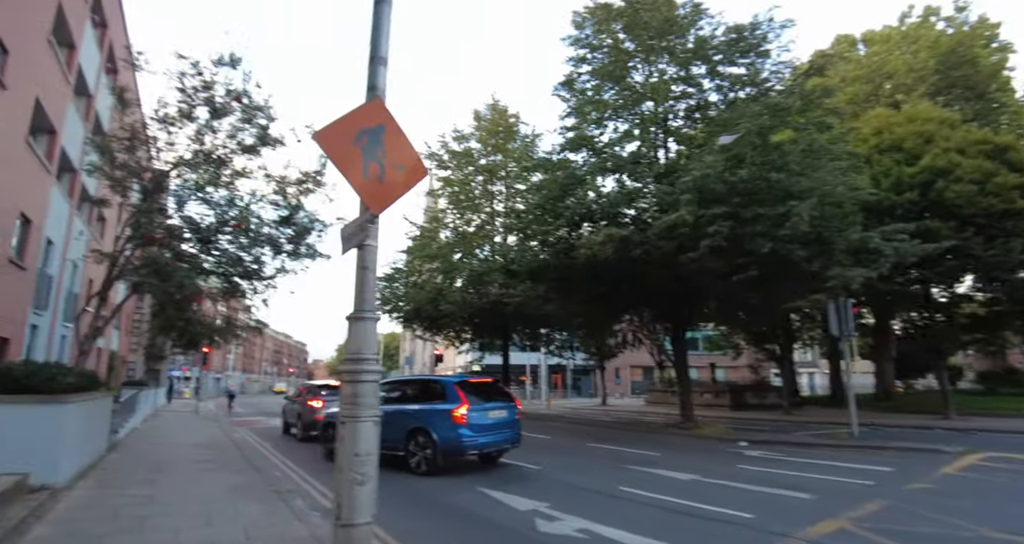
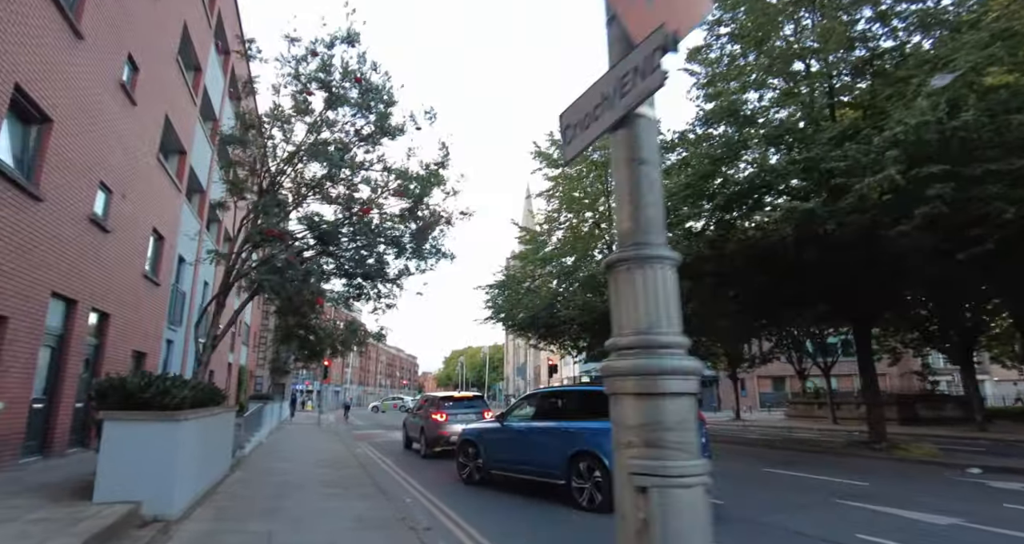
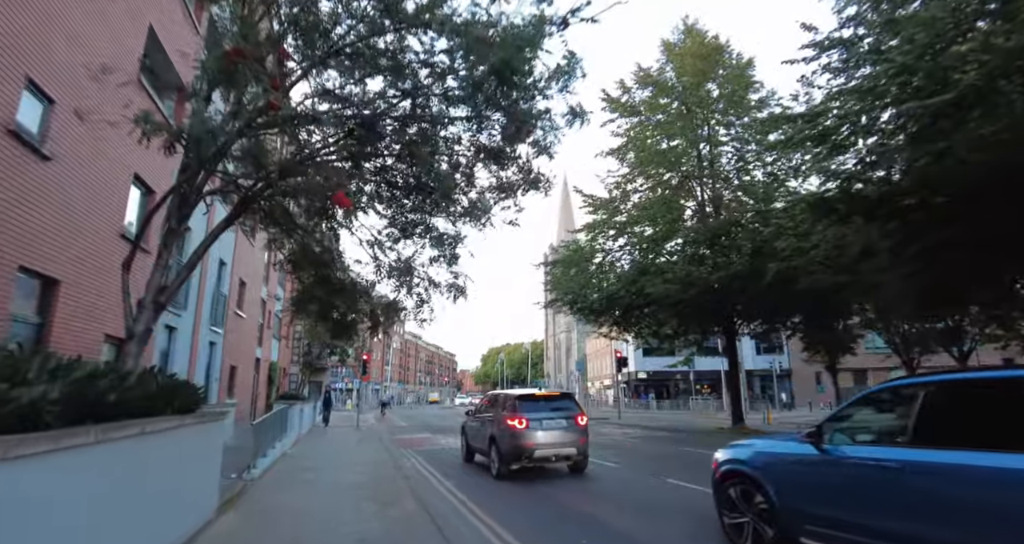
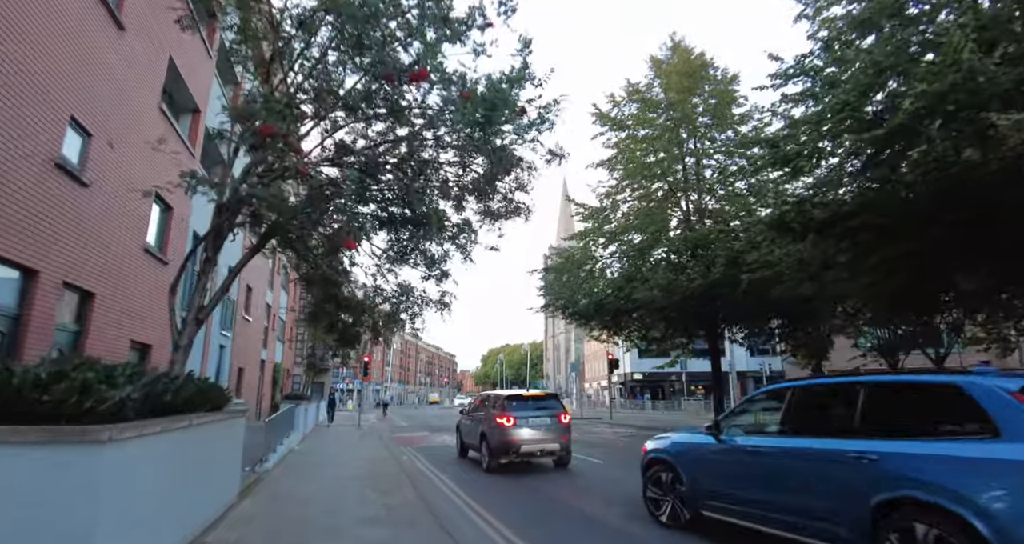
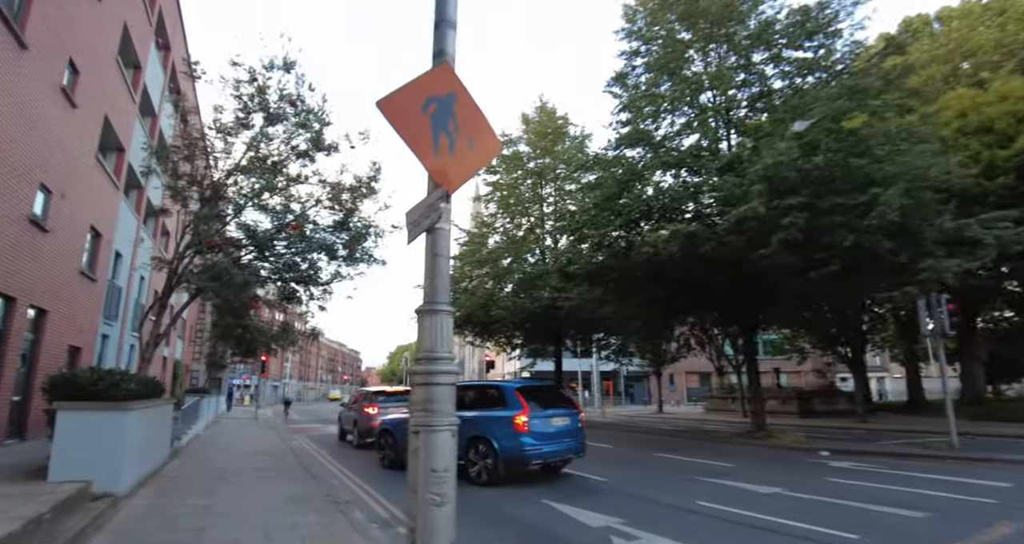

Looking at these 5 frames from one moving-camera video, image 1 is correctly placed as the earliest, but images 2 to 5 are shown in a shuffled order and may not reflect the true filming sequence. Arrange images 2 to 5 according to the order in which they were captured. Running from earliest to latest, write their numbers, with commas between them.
5, 2, 4, 3
